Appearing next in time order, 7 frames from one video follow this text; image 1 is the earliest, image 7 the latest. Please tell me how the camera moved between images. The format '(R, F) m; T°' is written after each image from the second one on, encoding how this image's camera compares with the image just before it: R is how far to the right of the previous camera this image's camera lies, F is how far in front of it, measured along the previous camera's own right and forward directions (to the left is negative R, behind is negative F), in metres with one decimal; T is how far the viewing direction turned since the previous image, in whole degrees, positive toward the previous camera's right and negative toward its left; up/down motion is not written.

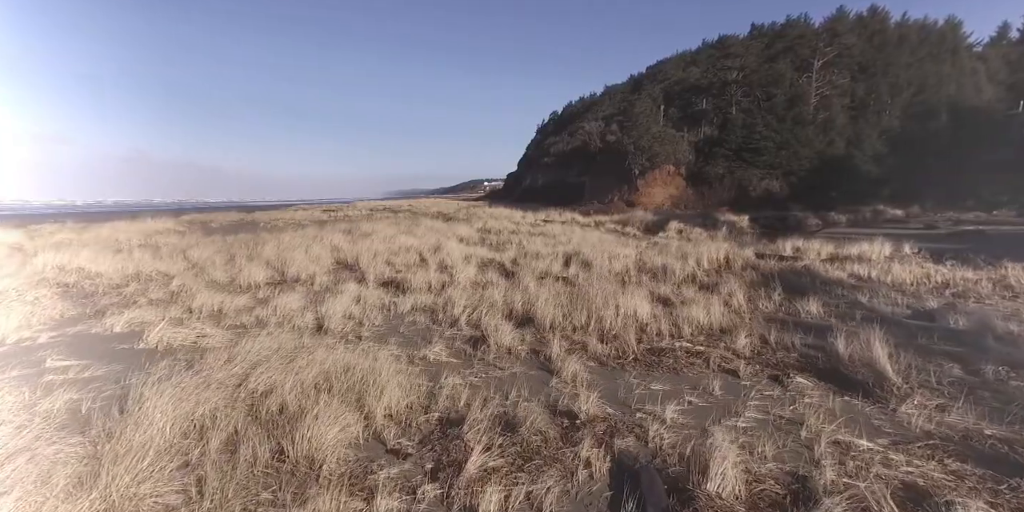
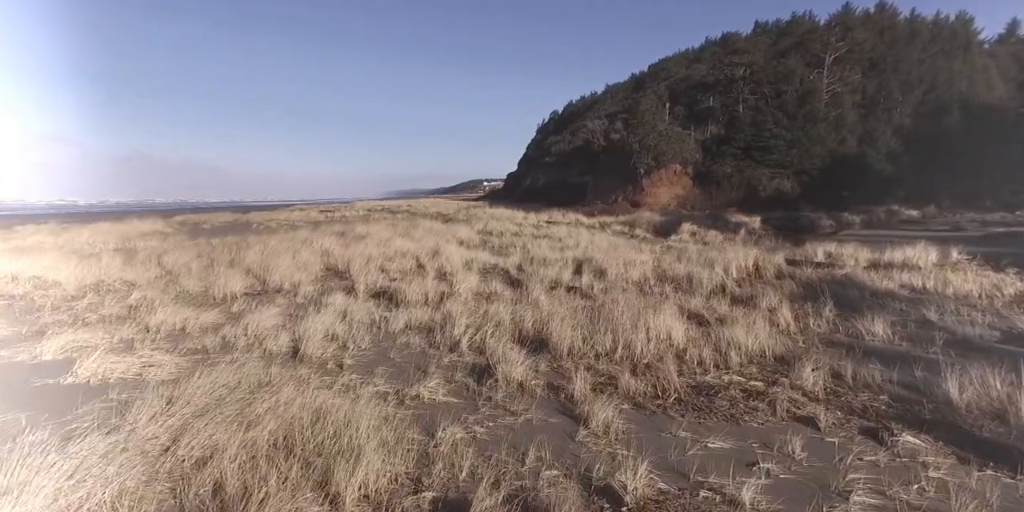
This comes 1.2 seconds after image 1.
(-0.1, +0.9) m; 0°
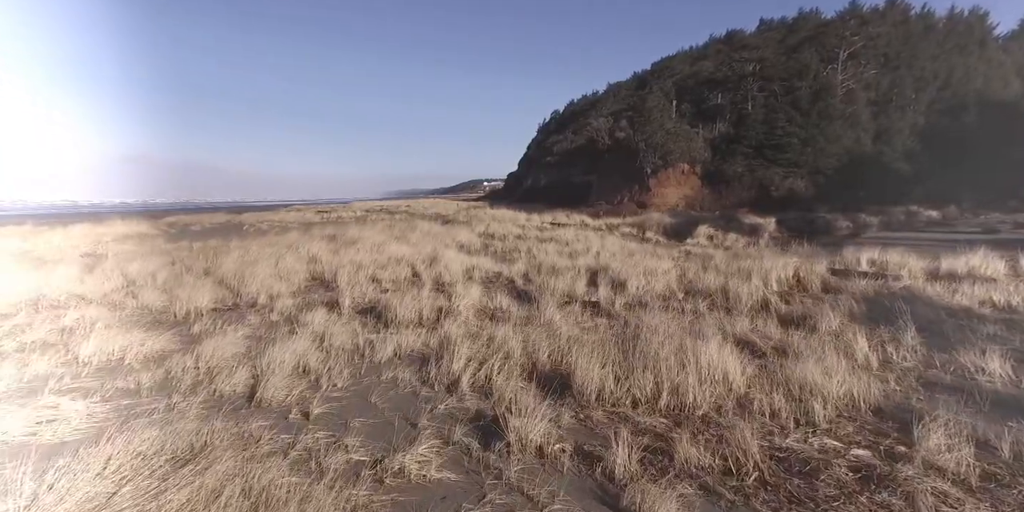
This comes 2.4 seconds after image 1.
(-0.1, +1.0) m; 0°
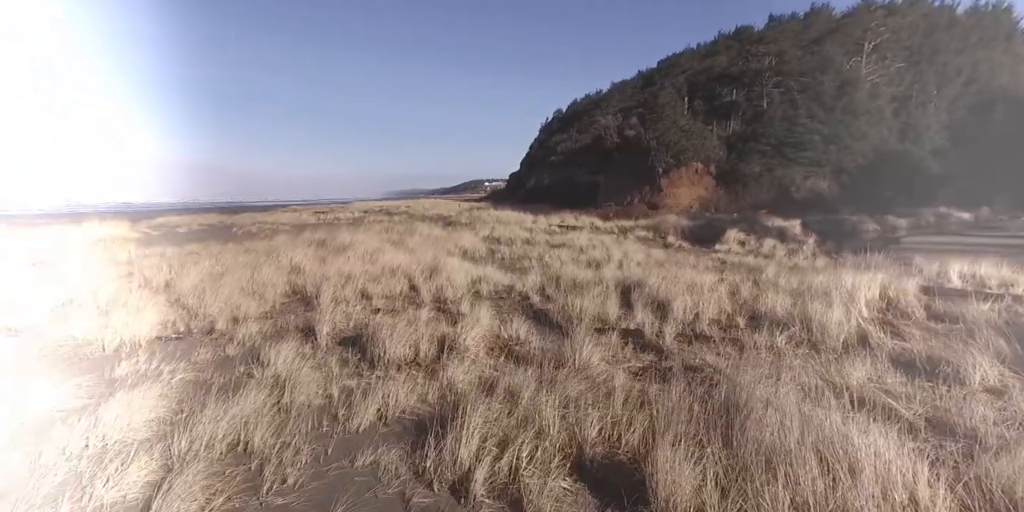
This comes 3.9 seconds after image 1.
(-0.2, +1.4) m; 0°
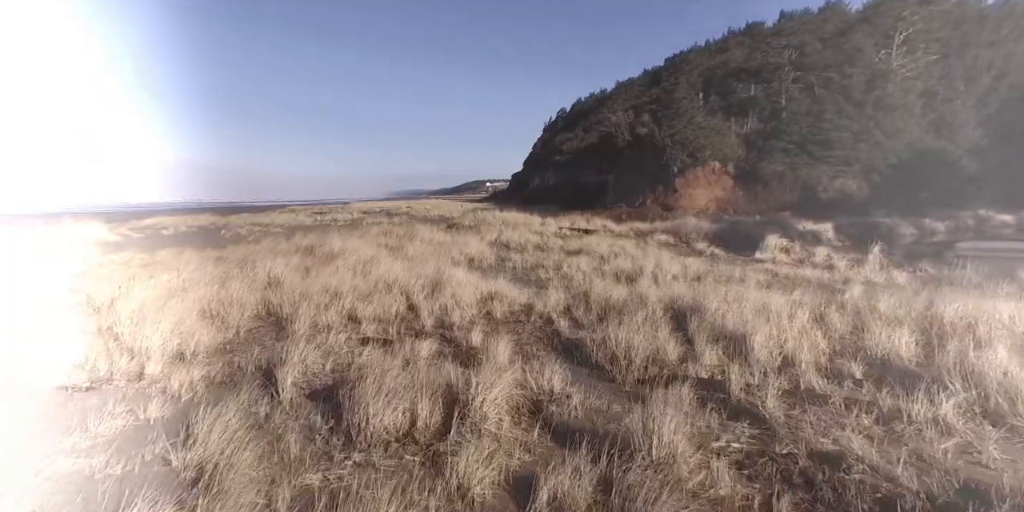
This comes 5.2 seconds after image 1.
(-0.3, +1.4) m; 0°
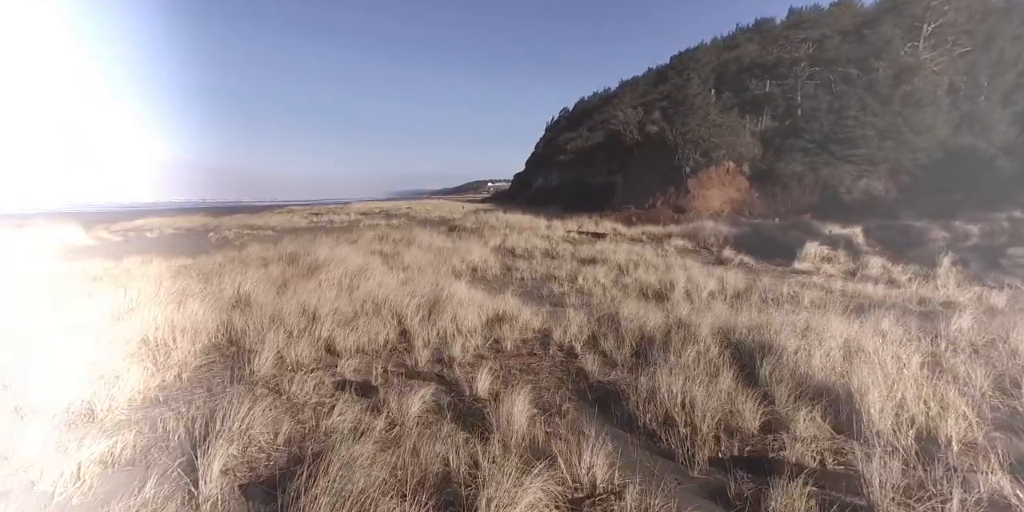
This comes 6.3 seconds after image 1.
(-0.2, +1.2) m; 0°
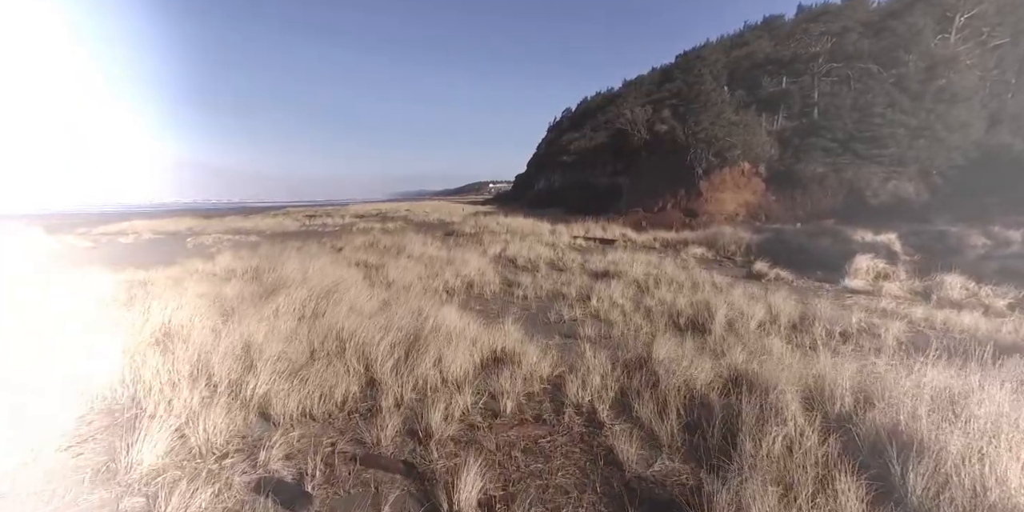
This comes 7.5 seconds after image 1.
(0.0, +1.4) m; 0°
